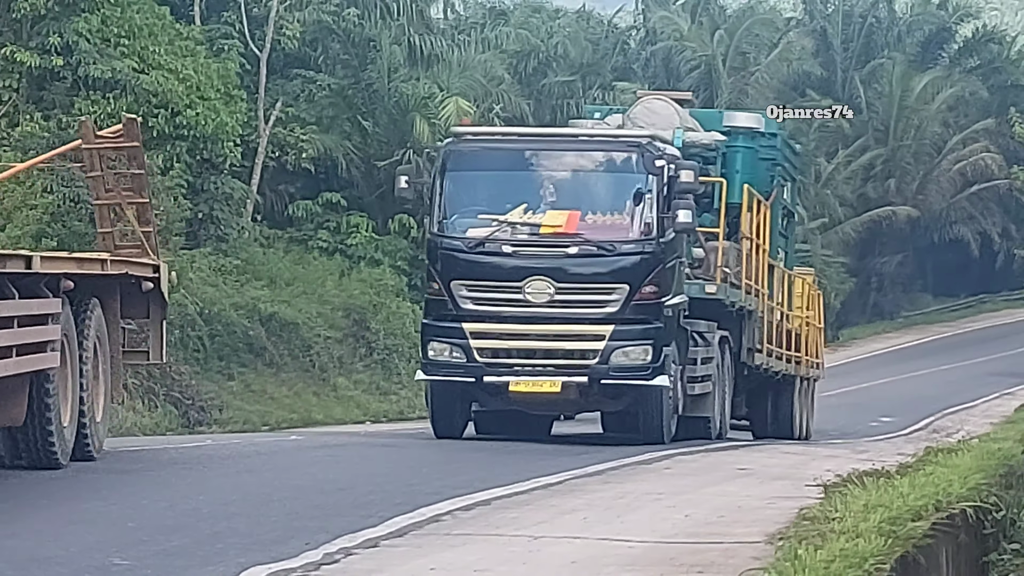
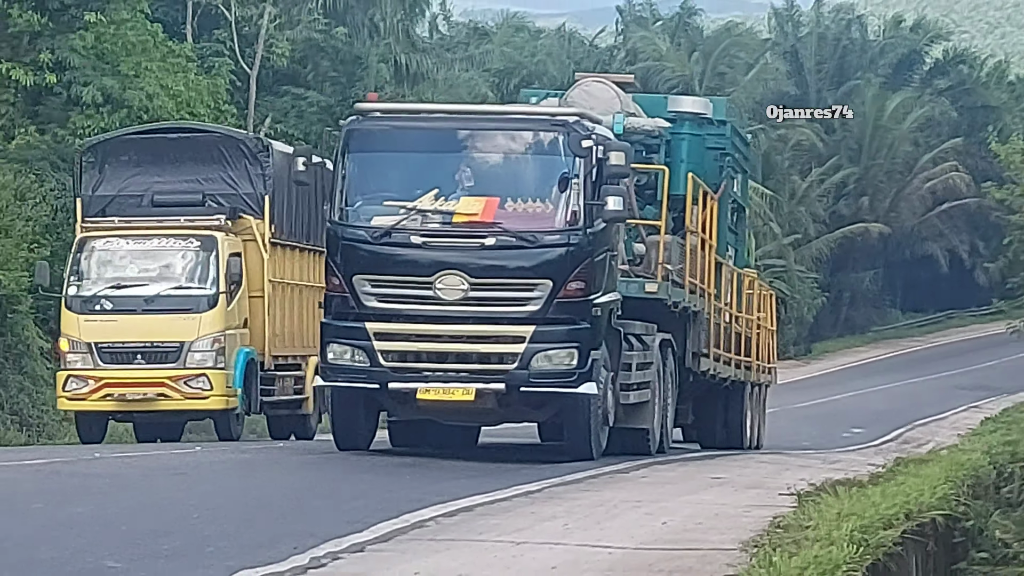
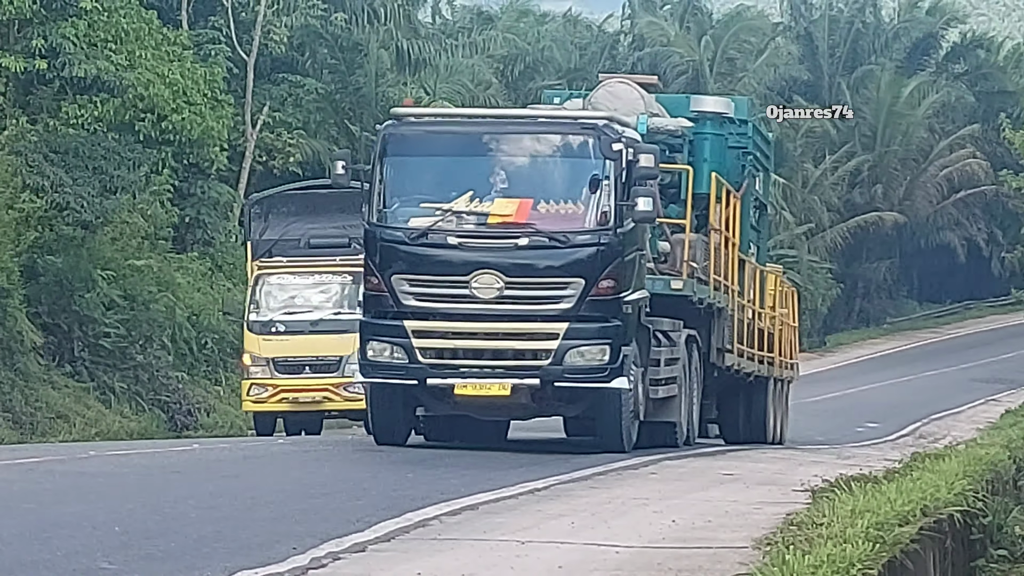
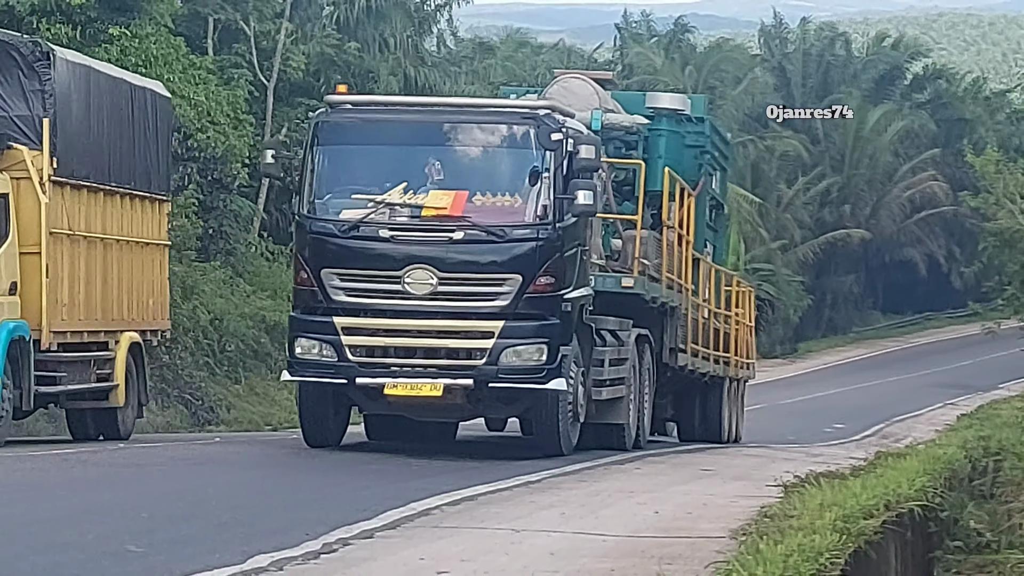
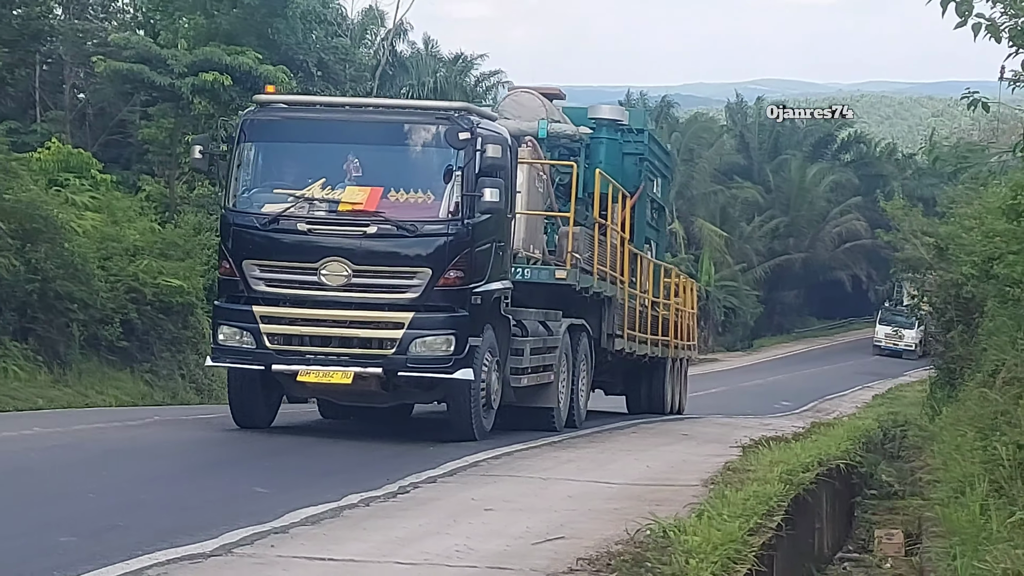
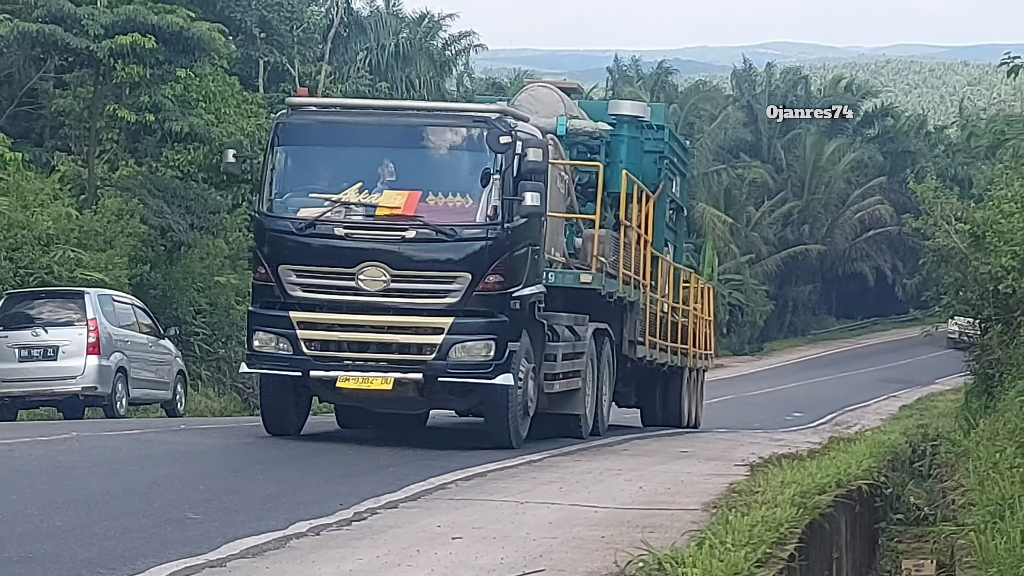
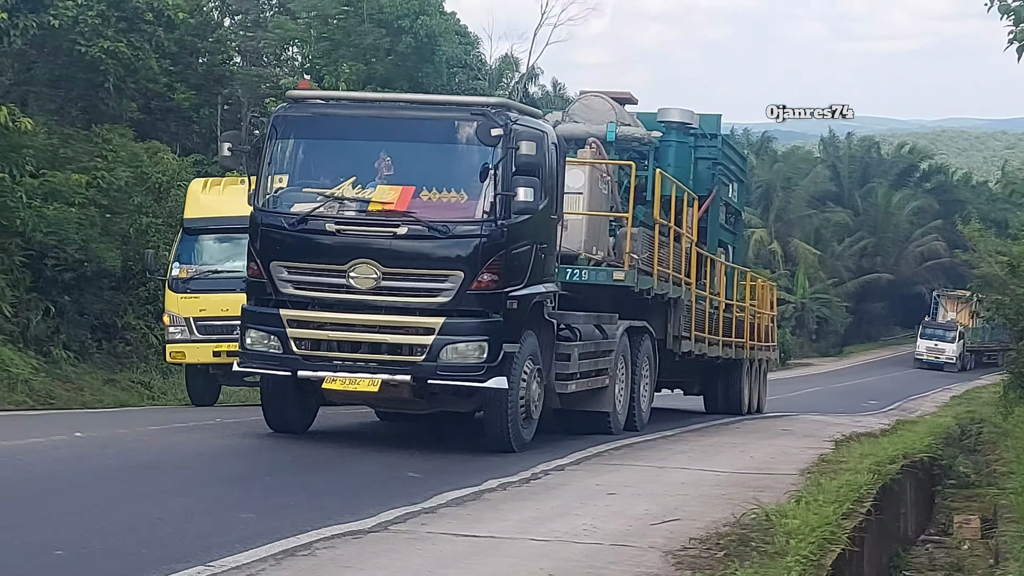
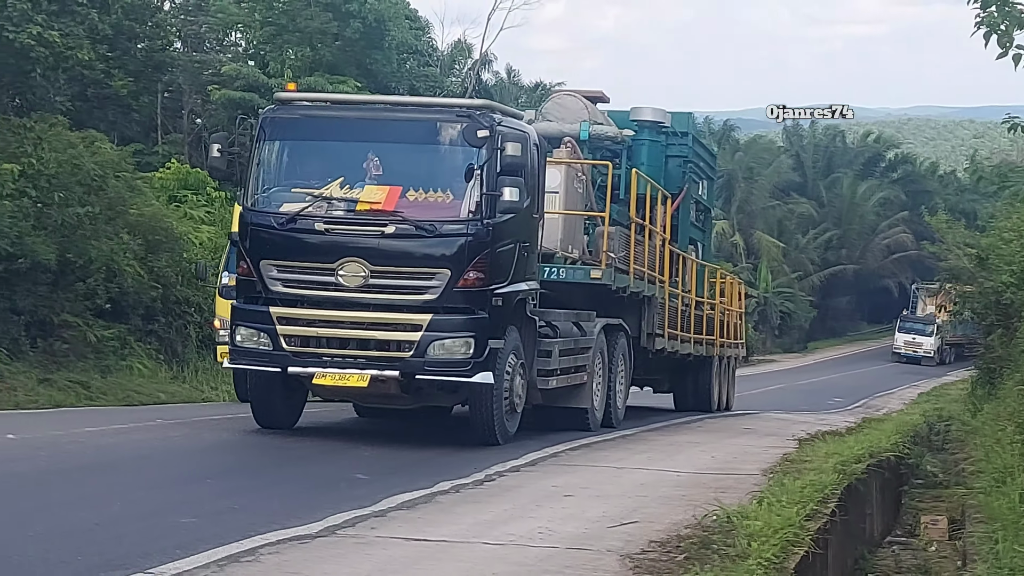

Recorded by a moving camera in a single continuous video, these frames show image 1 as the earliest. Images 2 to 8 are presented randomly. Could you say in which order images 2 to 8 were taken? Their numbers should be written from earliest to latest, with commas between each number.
3, 2, 4, 6, 5, 8, 7
